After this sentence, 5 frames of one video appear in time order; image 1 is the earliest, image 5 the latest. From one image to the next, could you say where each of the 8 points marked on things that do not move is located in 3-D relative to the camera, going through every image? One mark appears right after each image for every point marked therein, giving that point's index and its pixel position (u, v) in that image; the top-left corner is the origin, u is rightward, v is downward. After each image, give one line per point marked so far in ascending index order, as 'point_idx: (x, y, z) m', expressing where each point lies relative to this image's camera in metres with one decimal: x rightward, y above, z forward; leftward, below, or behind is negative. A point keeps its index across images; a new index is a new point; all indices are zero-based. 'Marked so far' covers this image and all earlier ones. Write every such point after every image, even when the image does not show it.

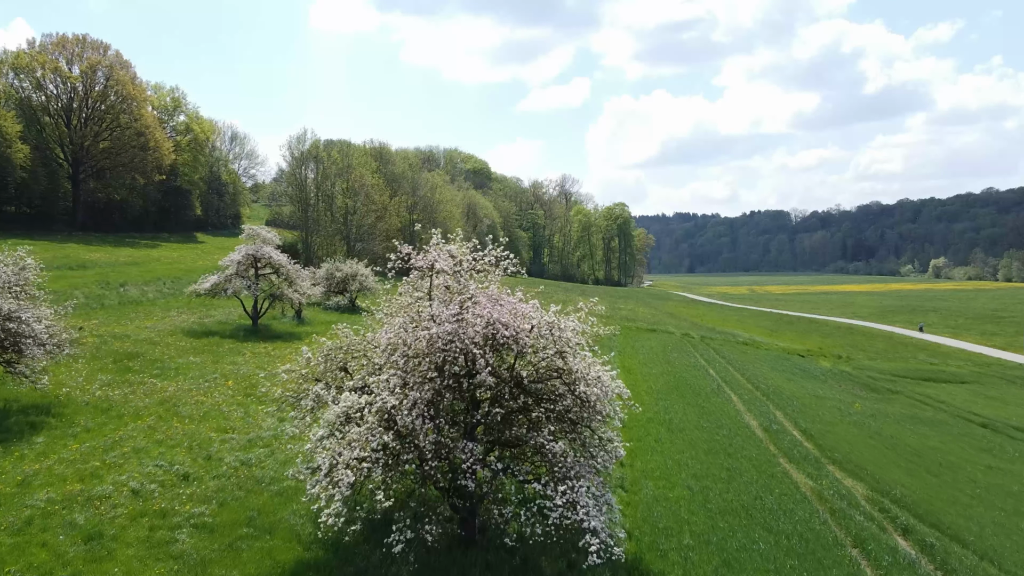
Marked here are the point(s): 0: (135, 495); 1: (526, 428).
0: (-10.1, -5.6, +14.2) m
1: (+0.3, -3.3, +12.2) m
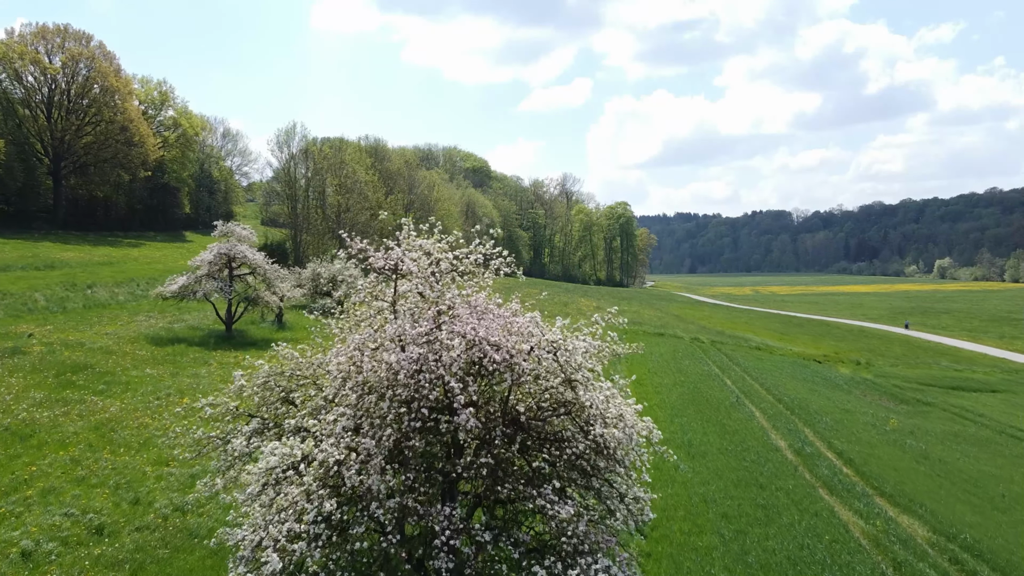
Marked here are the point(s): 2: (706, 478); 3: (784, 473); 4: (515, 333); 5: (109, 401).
0: (-10.3, -5.7, +11.1) m
1: (+0.2, -3.4, +9.2) m
2: (+6.9, -6.8, +18.7) m
3: (+10.3, -7.0, +19.9) m
4: (+0.1, -0.8, +9.5) m
5: (-15.2, -4.2, +19.8) m
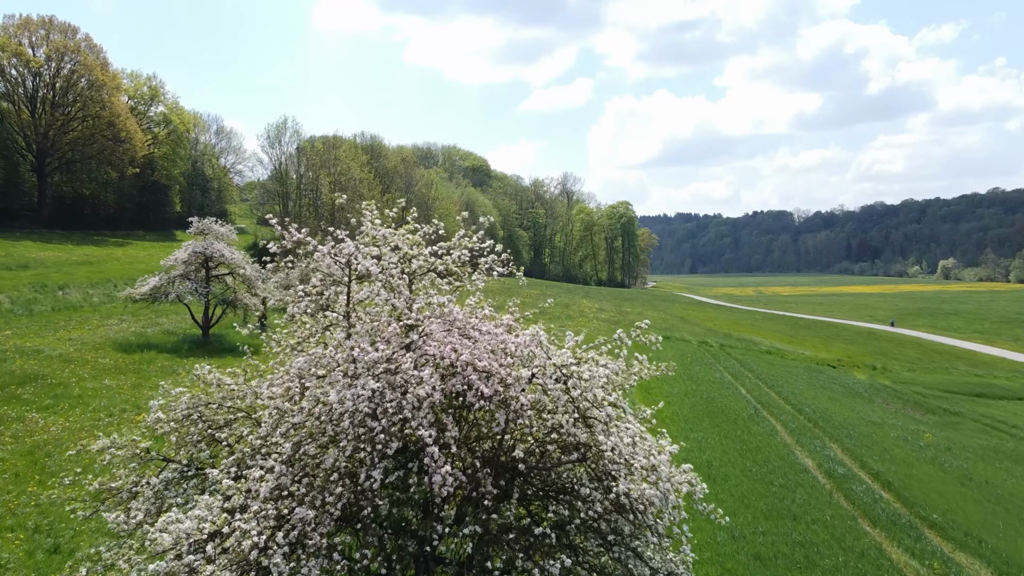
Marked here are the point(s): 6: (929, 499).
0: (-10.3, -5.8, +8.8) m
1: (+0.1, -3.5, +6.9) m
2: (+6.8, -6.9, +16.4) m
3: (+10.2, -7.1, +17.6) m
4: (0.0, -0.9, +7.2) m
5: (-15.2, -4.3, +17.4) m
6: (+14.7, -7.4, +18.6) m
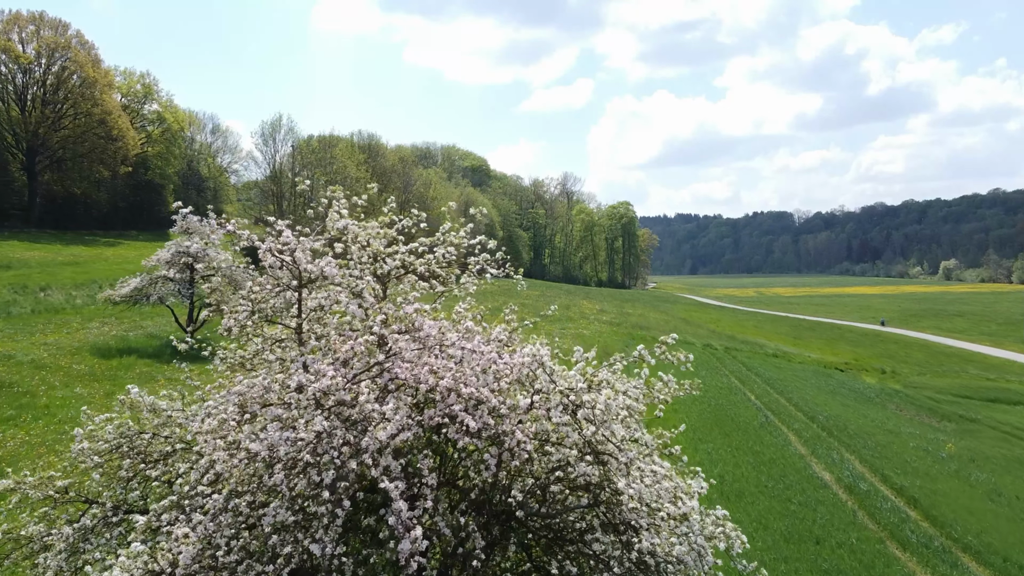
0: (-10.4, -5.8, +7.4) m
1: (+0.1, -3.5, +5.5) m
2: (+6.8, -6.9, +15.1) m
3: (+10.2, -7.2, +16.3) m
4: (-0.1, -1.0, +5.9) m
5: (-15.3, -4.4, +16.1) m
6: (+14.6, -7.5, +17.2) m
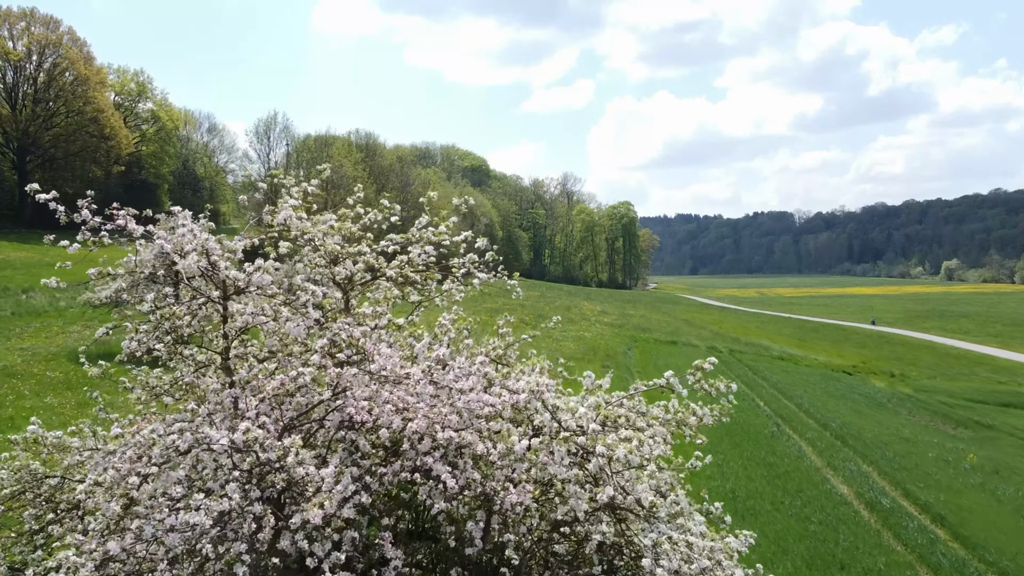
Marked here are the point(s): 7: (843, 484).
0: (-10.4, -5.9, +6.2) m
1: (0.0, -3.6, +4.3) m
2: (+6.7, -7.0, +13.9) m
3: (+10.1, -7.2, +15.1) m
4: (-0.1, -1.1, +4.7) m
5: (-15.3, -4.5, +14.9) m
6: (+14.6, -7.6, +16.0) m
7: (+12.0, -7.1, +19.1) m
